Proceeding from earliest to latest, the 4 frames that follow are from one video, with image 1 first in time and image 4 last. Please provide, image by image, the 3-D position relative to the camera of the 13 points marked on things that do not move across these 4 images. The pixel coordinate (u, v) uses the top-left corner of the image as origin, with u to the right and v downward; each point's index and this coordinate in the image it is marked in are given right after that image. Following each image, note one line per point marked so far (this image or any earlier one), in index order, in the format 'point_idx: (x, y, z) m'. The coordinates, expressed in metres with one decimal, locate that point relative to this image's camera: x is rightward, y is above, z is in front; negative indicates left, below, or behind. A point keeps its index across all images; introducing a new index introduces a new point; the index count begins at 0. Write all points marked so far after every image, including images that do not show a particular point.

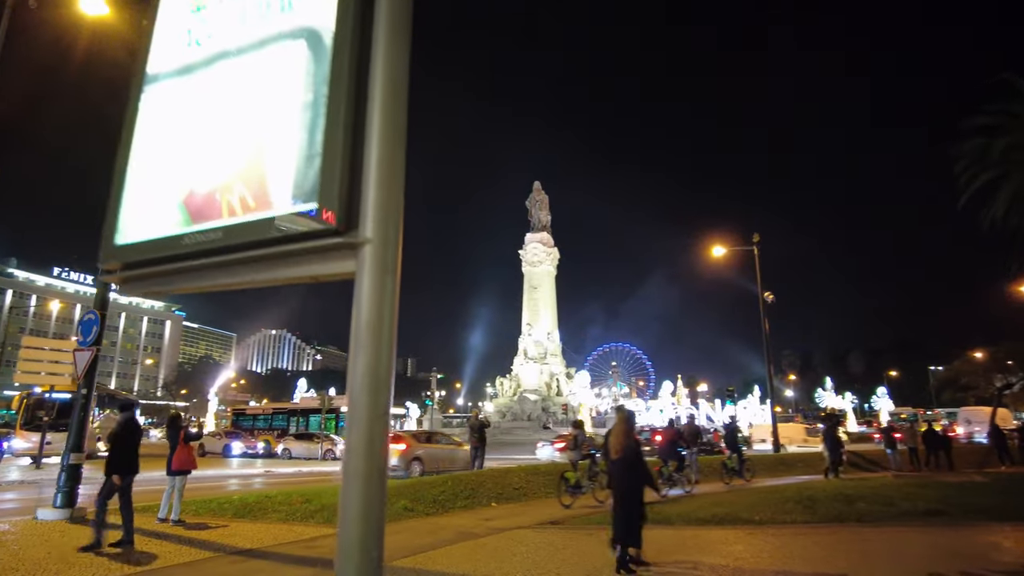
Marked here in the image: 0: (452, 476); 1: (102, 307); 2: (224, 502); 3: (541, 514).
0: (-1.3, -4.0, +13.6) m
1: (-6.9, -0.3, +10.8) m
2: (-5.0, -3.7, +11.0) m
3: (+0.5, -4.0, +11.4) m
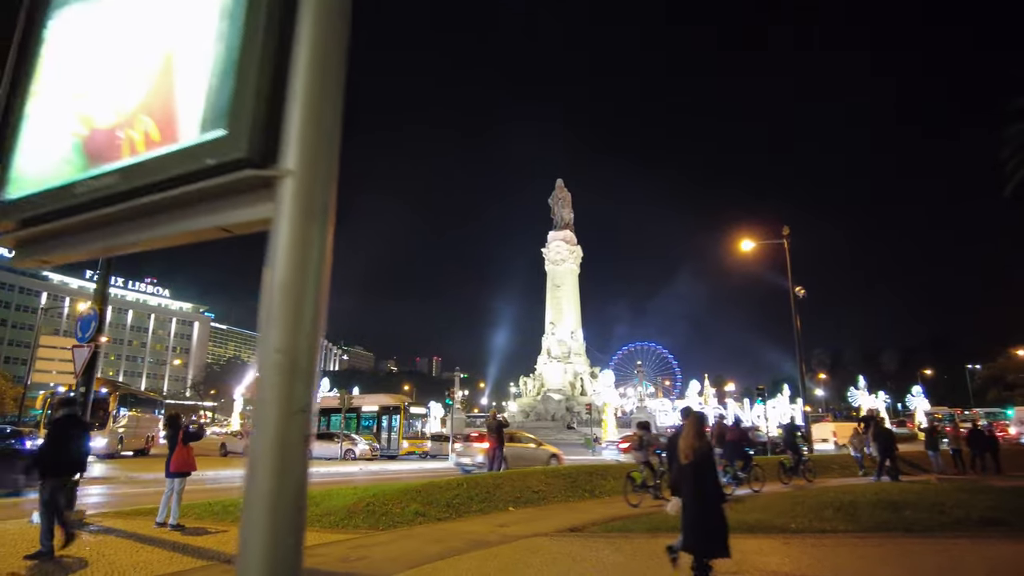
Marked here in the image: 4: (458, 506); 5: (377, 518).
0: (-0.9, -3.9, +13.0) m
1: (-6.6, -0.2, +10.4) m
2: (-4.7, -3.6, +10.5) m
3: (+0.8, -3.9, +10.7) m
4: (-1.0, -3.9, +11.5) m
5: (-2.2, -3.7, +10.2) m
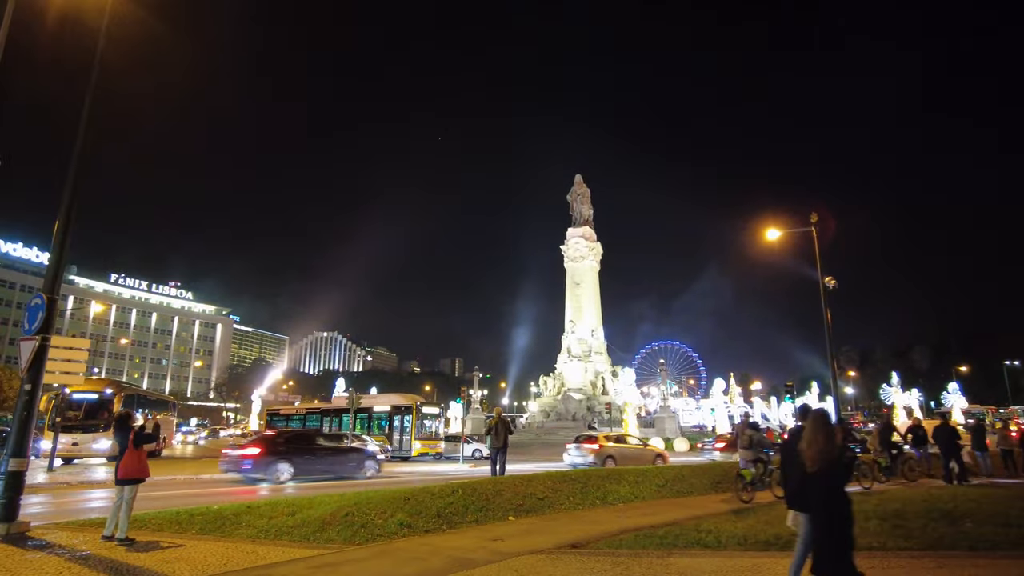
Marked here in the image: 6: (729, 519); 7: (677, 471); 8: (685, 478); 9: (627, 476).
0: (-0.9, -3.6, +11.8) m
1: (-6.7, 0.0, +9.4) m
2: (-4.7, -3.4, +9.5) m
3: (+0.7, -3.6, +9.4) m
4: (-1.0, -3.6, +10.3) m
5: (-2.3, -3.4, +9.1) m
6: (+3.3, -3.6, +9.8) m
7: (+3.9, -4.3, +15.2) m
8: (+4.0, -4.4, +14.8) m
9: (+2.5, -4.1, +14.0) m
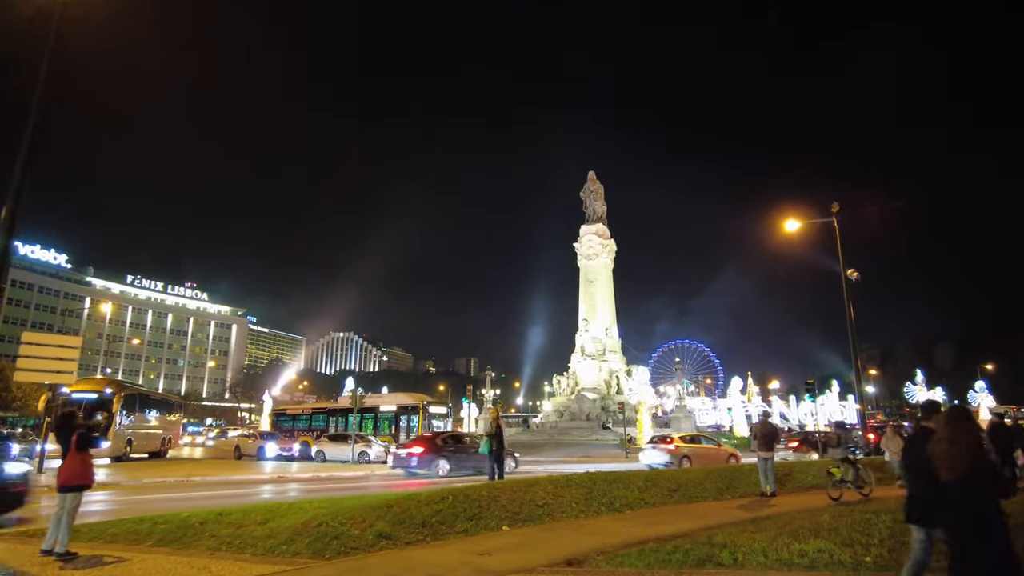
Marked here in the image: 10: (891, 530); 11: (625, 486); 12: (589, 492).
0: (-1.0, -3.4, +10.8) m
1: (-6.9, +0.1, +8.6) m
2: (-4.9, -3.2, +8.6) m
3: (+0.6, -3.4, +8.4) m
4: (-1.1, -3.4, +9.4) m
5: (-2.4, -3.2, +8.2) m
6: (+3.1, -3.3, +8.8) m
7: (+3.9, -4.1, +14.1) m
8: (+4.0, -4.2, +13.7) m
9: (+2.5, -3.9, +13.0) m
10: (+5.0, -3.1, +8.5) m
11: (+2.2, -3.9, +12.7) m
12: (+1.5, -3.8, +12.1) m
